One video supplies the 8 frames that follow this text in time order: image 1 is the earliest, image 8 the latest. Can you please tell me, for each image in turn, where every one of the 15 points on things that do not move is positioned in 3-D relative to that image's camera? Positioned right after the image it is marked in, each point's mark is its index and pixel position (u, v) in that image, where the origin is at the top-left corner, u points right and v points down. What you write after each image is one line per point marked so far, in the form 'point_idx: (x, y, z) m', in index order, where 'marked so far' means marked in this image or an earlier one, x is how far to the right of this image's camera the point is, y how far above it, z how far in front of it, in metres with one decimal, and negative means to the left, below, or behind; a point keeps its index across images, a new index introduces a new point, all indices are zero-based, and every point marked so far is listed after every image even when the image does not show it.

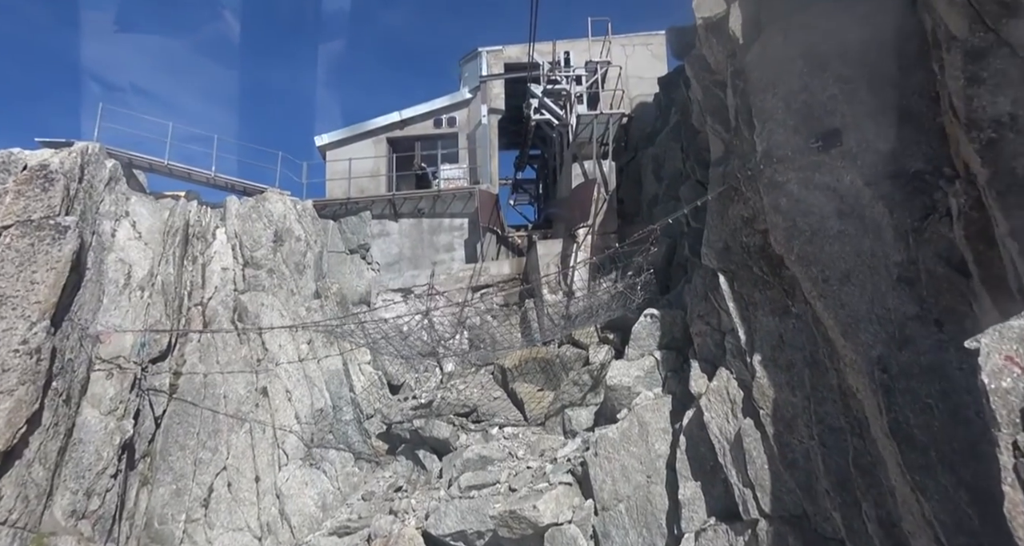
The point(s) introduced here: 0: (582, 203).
0: (+1.5, +1.6, +14.9) m
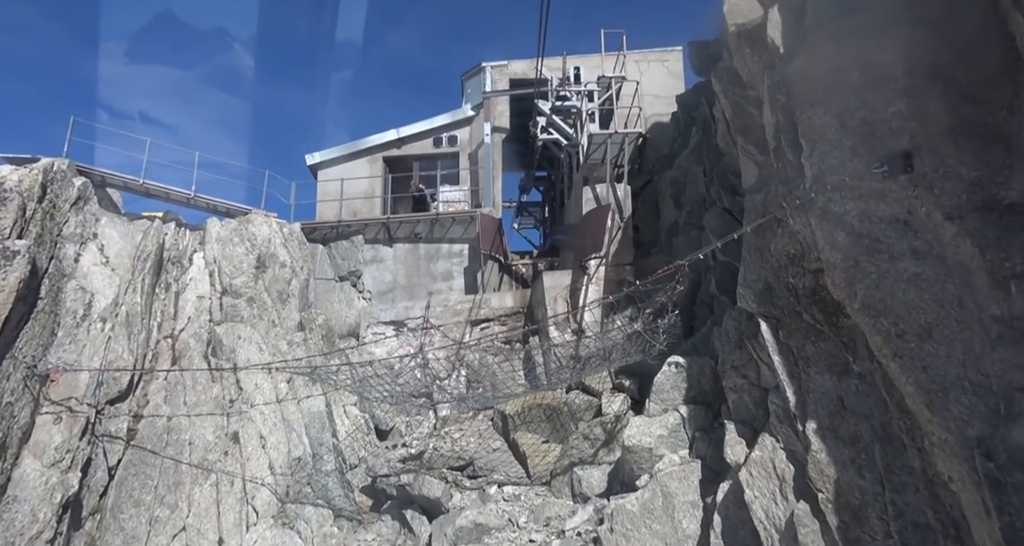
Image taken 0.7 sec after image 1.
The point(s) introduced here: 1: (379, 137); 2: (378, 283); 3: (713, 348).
0: (+1.6, +0.9, +13.4) m
1: (-3.9, +3.9, +19.2) m
2: (-3.6, -0.3, +17.6) m
3: (+2.9, -1.1, +9.8) m
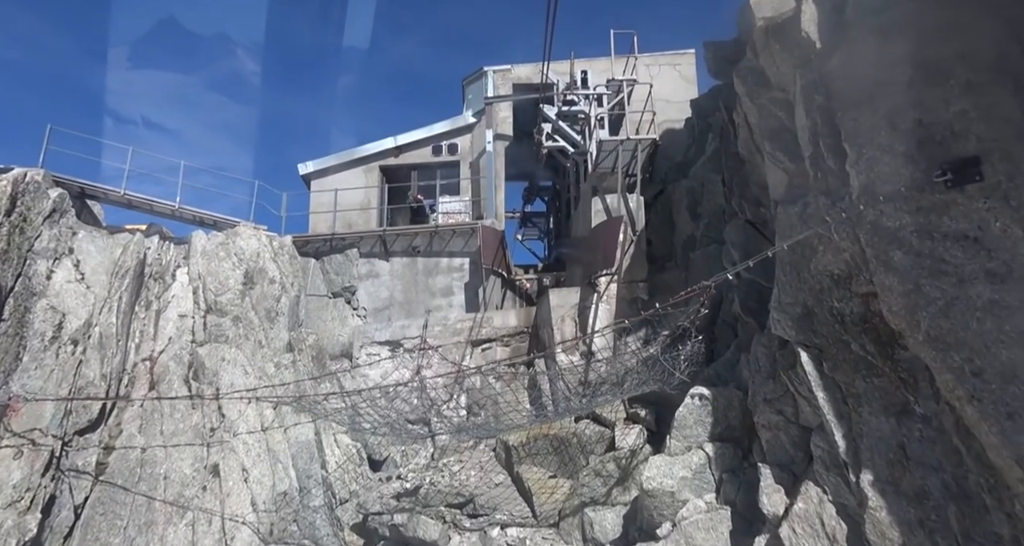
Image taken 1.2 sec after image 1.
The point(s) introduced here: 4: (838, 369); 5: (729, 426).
0: (+1.7, +0.5, +12.5) m
1: (-3.8, +3.5, +18.3) m
2: (-3.5, -0.7, +16.6) m
3: (+3.0, -1.4, +8.7) m
4: (+3.4, -1.0, +6.9) m
5: (+2.8, -1.9, +8.5) m
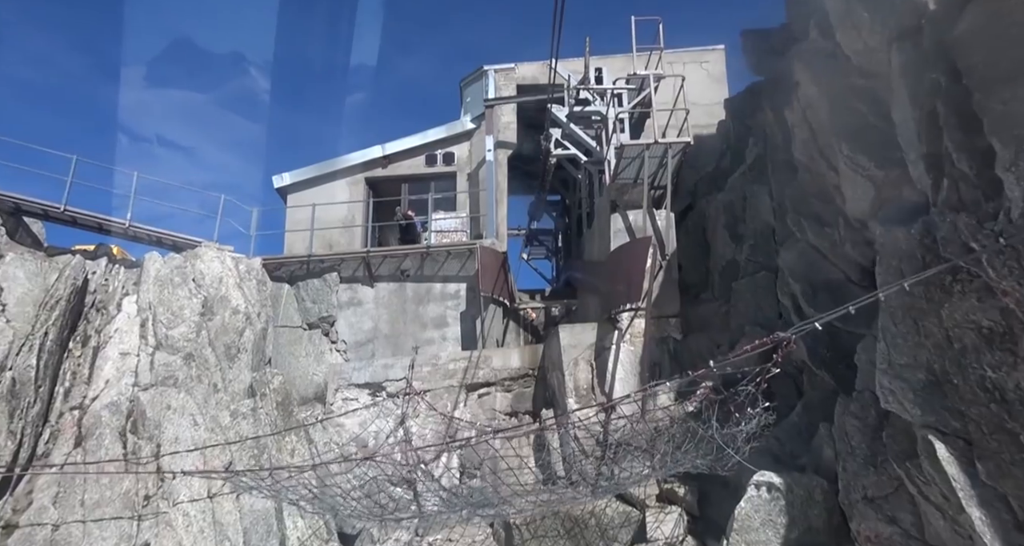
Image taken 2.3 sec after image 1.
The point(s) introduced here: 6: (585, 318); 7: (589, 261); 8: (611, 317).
0: (+1.7, 0.0, +10.2) m
1: (-3.7, +2.9, +16.2) m
2: (-3.4, -1.3, +14.4) m
3: (+3.0, -1.8, +6.4) m
4: (+3.3, -1.4, +4.6) m
5: (+2.8, -2.4, +6.2) m
6: (+1.4, -0.9, +12.2) m
7: (+1.5, +0.2, +12.8) m
8: (+1.5, -0.7, +10.2) m
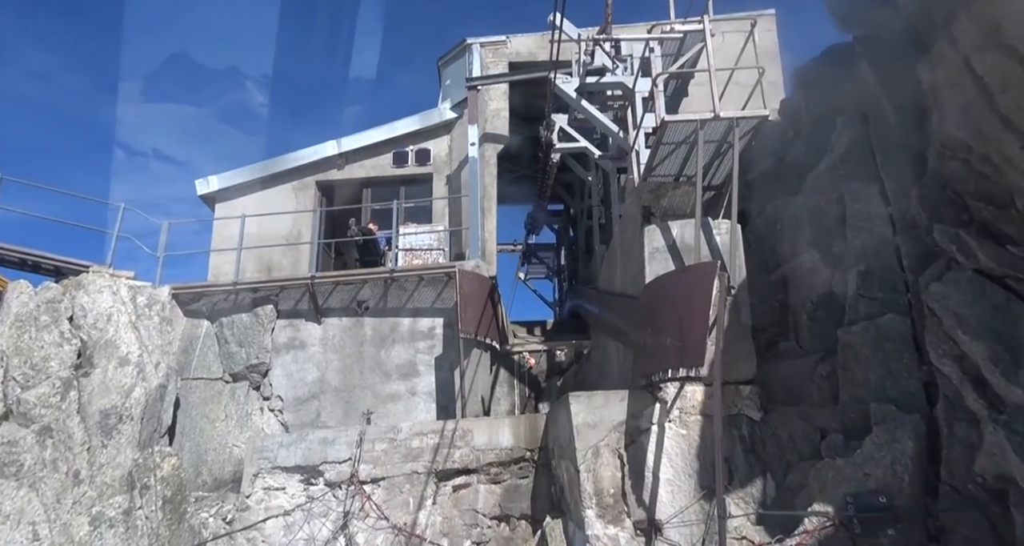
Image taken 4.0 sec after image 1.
0: (+1.6, -0.4, +6.7) m
1: (-3.8, +2.3, +12.7) m
2: (-3.5, -1.8, +10.9) m
3: (+2.9, -2.1, +2.9) m
4: (+3.2, -1.7, +1.1) m
5: (+2.6, -2.7, +2.6) m
6: (+1.2, -1.4, +8.7) m
7: (+1.4, -0.3, +9.3) m
8: (+1.4, -1.1, +6.7) m
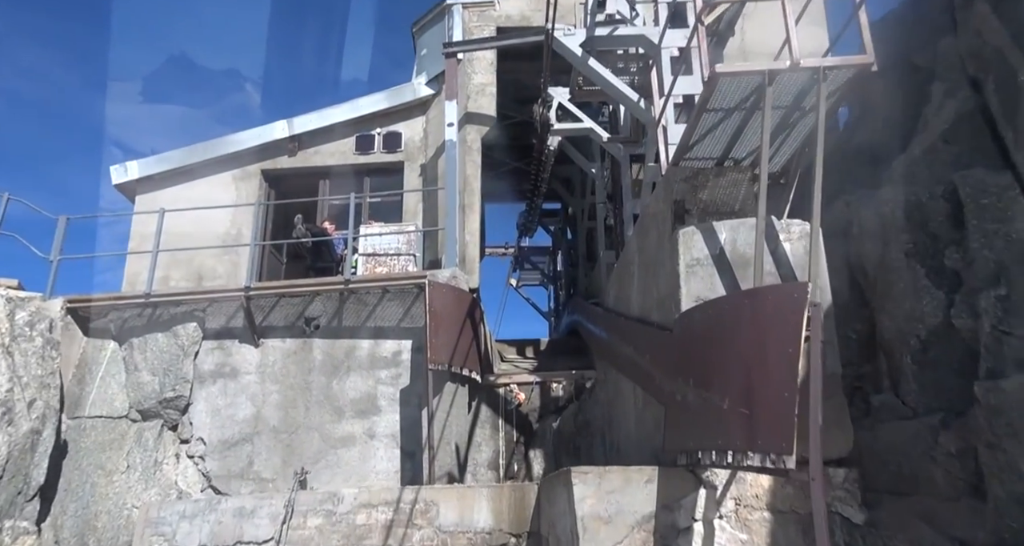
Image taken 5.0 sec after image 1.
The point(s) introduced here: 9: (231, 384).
0: (+1.4, -0.6, +4.5) m
1: (-4.0, +2.2, +10.4) m
2: (-3.7, -1.9, +8.6) m
3: (+2.8, -2.3, +0.7) m
4: (+3.1, -1.8, -1.1) m
5: (+2.5, -2.9, +0.5) m
6: (+1.1, -1.5, +6.5) m
7: (+1.2, -0.5, +7.1) m
8: (+1.2, -1.3, +4.5) m
9: (-3.7, -1.5, +8.8) m
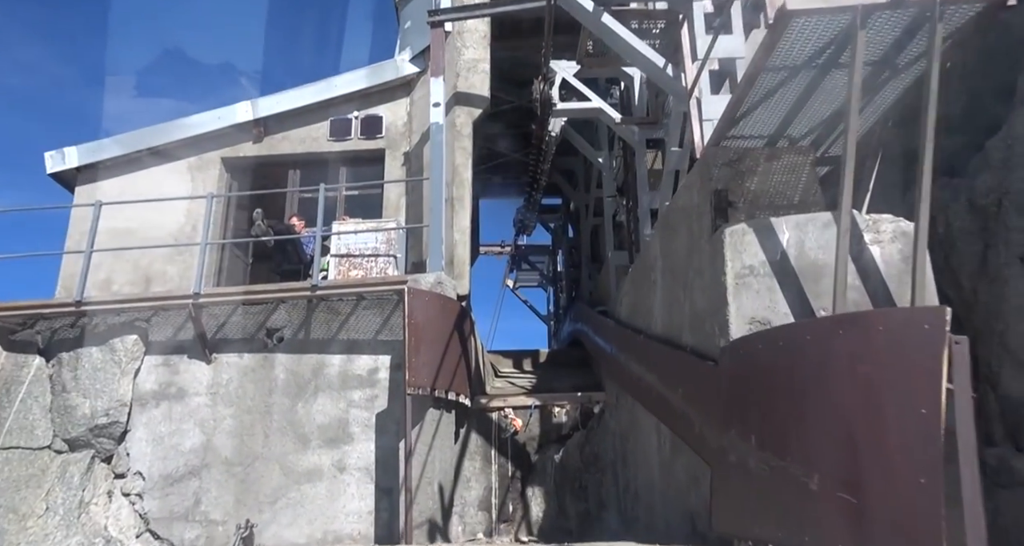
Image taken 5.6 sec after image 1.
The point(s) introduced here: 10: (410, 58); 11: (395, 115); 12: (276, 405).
0: (+1.4, -0.6, +3.2) m
1: (-4.1, +2.1, +9.1) m
2: (-3.8, -2.0, +7.3) m
3: (+2.7, -2.4, -0.6) m
4: (+3.1, -1.9, -2.4) m
5: (+2.5, -3.0, -0.8) m
6: (+1.0, -1.6, +5.2) m
7: (+1.1, -0.5, +5.8) m
8: (+1.2, -1.3, +3.2) m
9: (-3.8, -1.5, +7.5) m
10: (-1.4, +3.0, +9.4) m
11: (-1.7, +2.2, +9.4) m
12: (-2.7, -1.5, +7.5) m
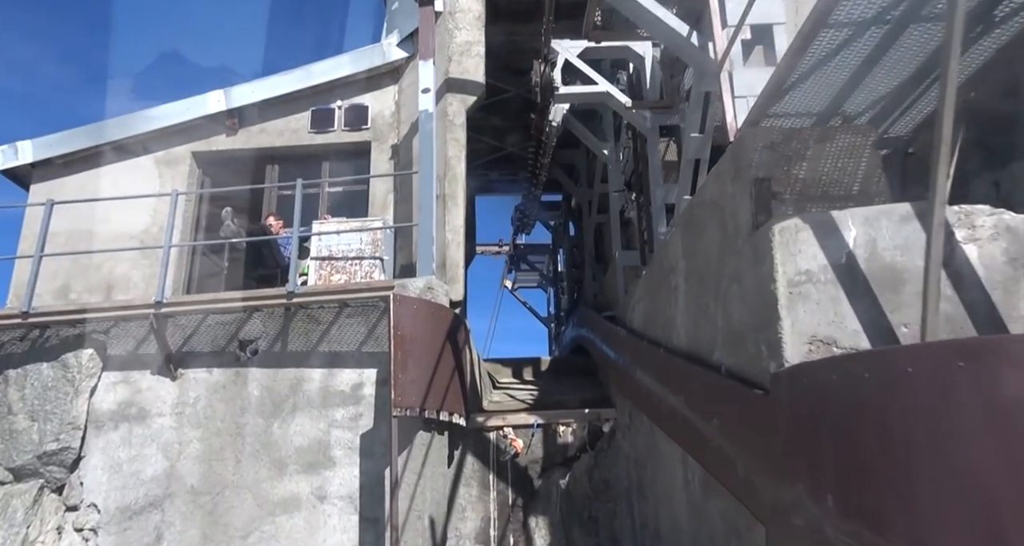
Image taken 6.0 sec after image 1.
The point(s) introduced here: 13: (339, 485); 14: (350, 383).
0: (+1.4, -0.7, +2.5) m
1: (-4.1, +2.1, +8.3) m
2: (-3.8, -2.0, +6.5) m
3: (+2.7, -2.4, -1.3) m
4: (+3.1, -2.0, -3.2) m
5: (+2.5, -3.0, -1.6) m
6: (+1.0, -1.6, +4.4) m
7: (+1.1, -0.6, +5.1) m
8: (+1.2, -1.4, +2.4) m
9: (-3.8, -1.6, +6.7) m
10: (-1.5, +3.0, +8.6) m
11: (-1.7, +2.2, +8.6) m
12: (-2.7, -1.5, +6.7) m
13: (-1.7, -2.1, +6.5) m
14: (-1.7, -1.1, +6.8) m
